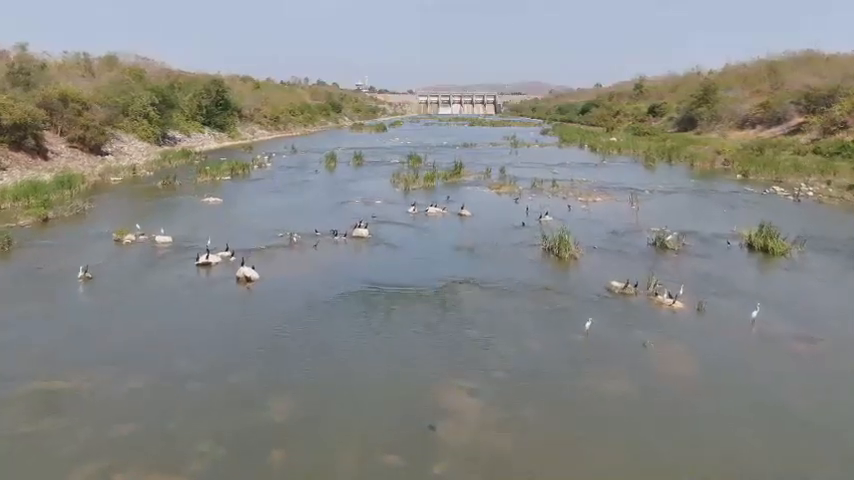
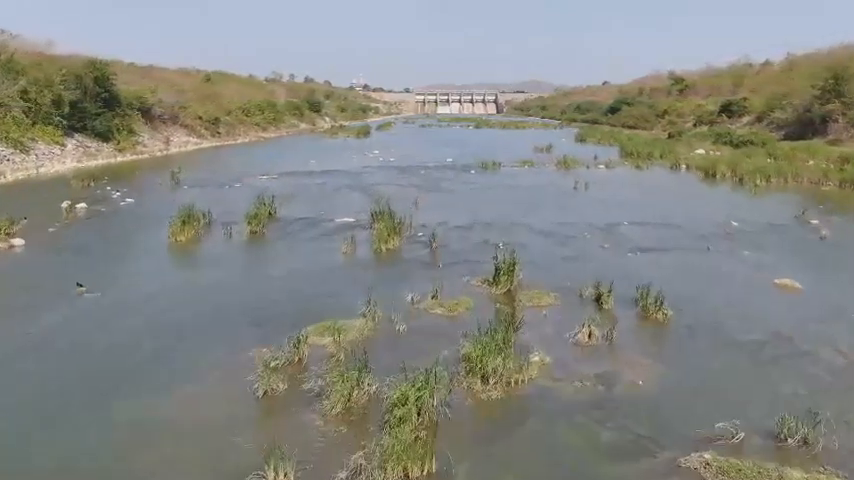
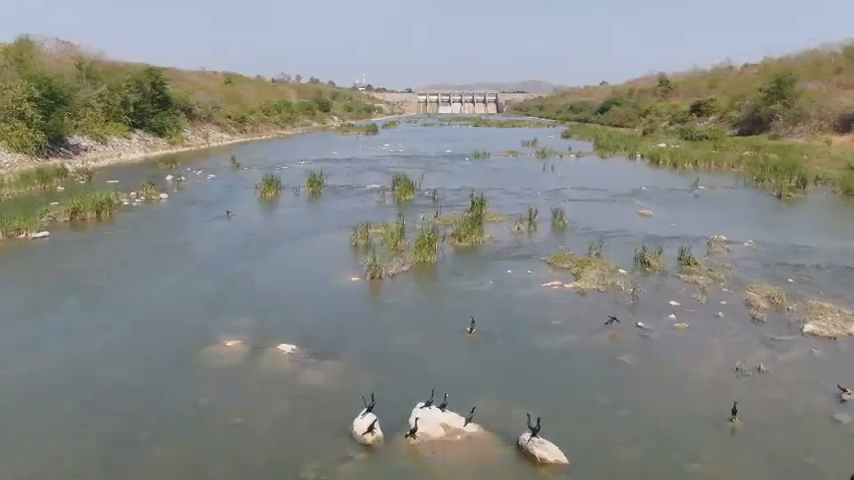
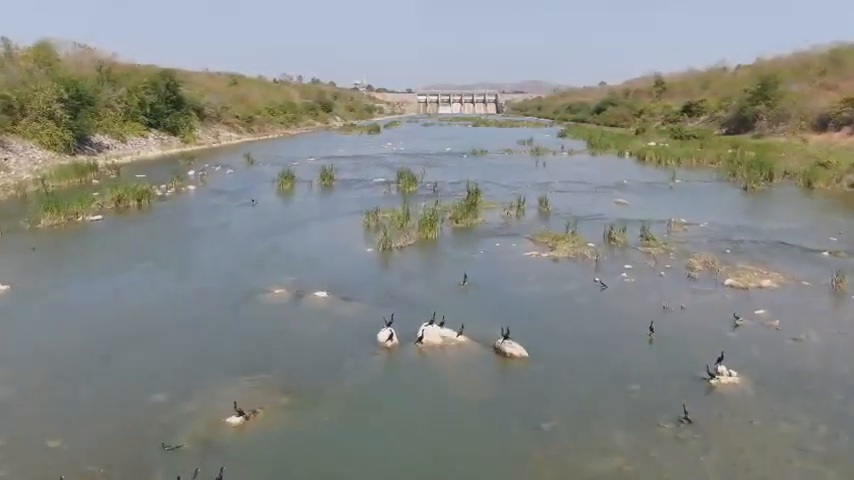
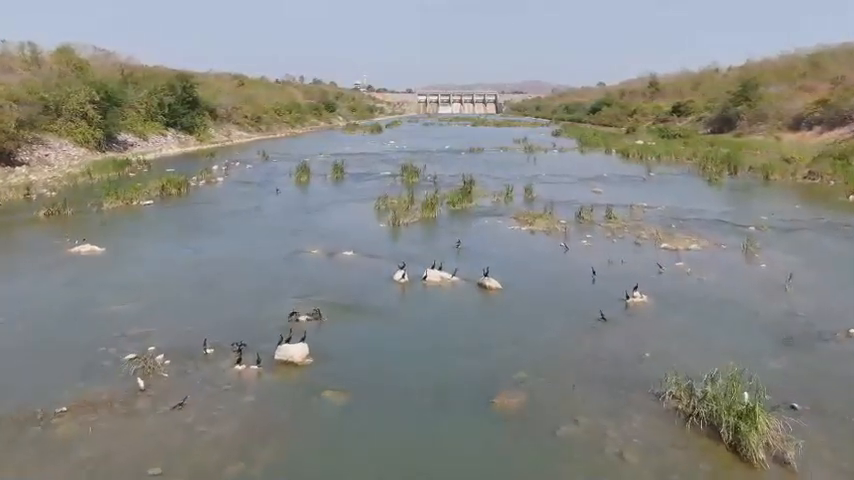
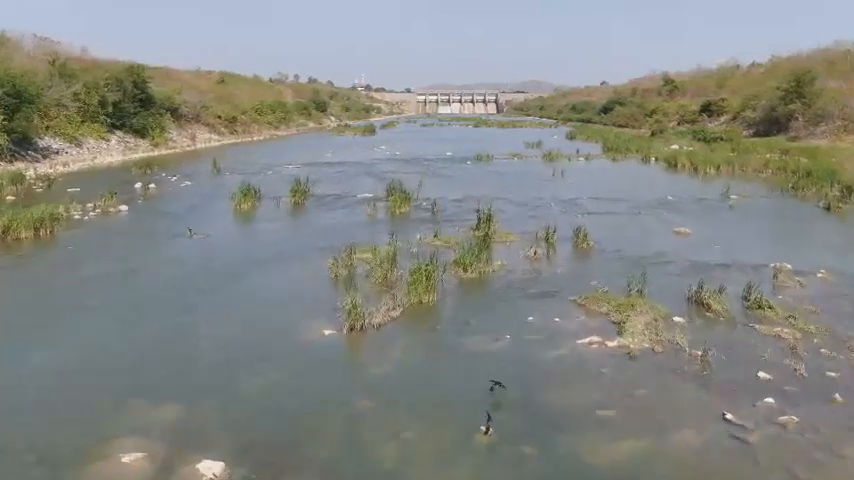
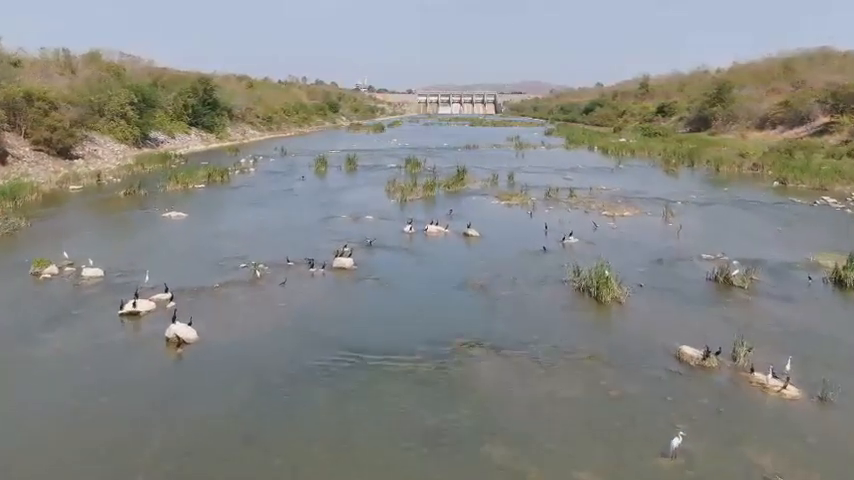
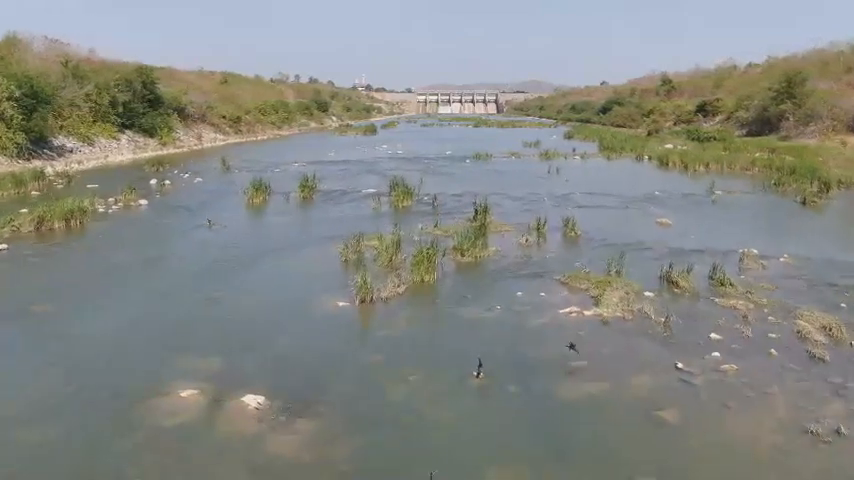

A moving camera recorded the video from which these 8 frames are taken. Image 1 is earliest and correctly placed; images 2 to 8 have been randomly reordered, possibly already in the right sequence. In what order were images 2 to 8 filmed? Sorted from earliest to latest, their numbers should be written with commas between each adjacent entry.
7, 5, 4, 3, 8, 6, 2
